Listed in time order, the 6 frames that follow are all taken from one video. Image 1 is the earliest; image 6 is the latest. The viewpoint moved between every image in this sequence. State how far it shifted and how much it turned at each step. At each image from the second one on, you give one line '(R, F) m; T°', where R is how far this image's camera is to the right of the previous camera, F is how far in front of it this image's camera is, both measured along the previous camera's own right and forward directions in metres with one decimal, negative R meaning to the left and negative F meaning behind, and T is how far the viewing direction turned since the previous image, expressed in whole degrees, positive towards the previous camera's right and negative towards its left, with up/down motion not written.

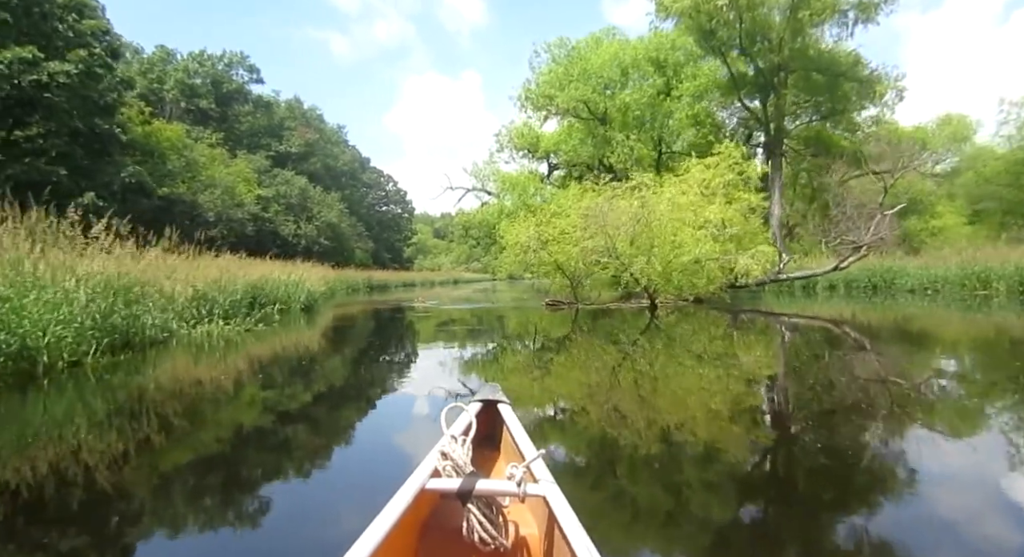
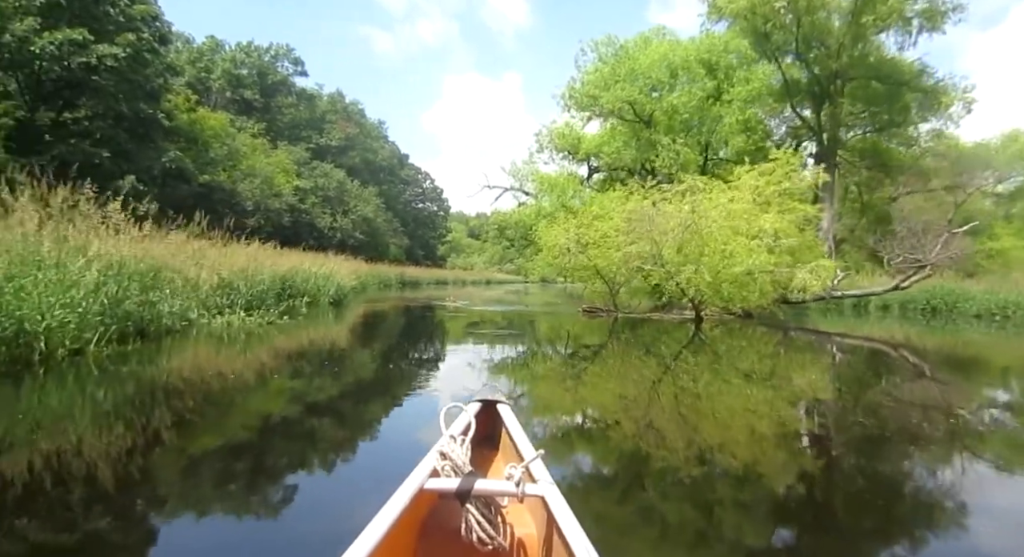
(0.0, +0.2) m; -3°
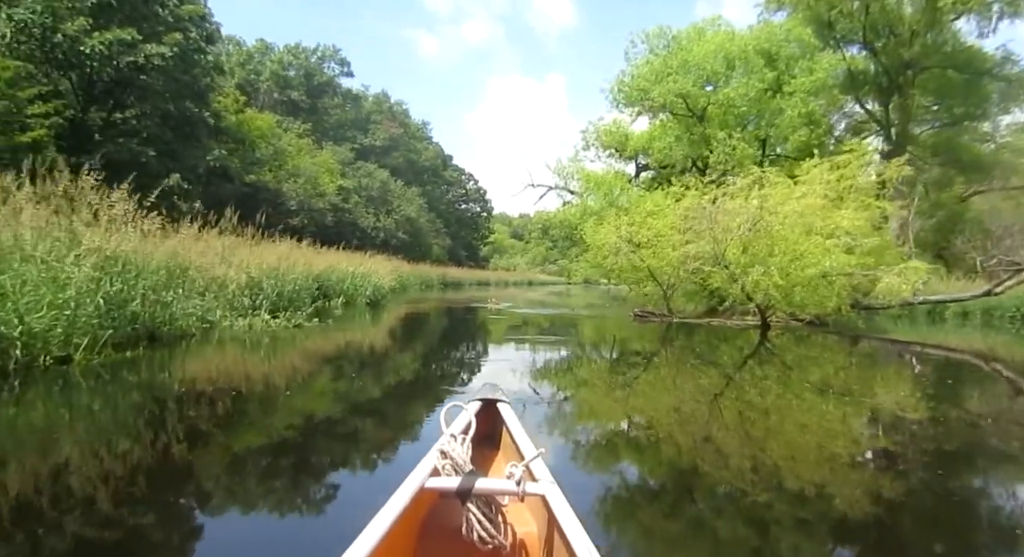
(0.0, +0.3) m; -4°
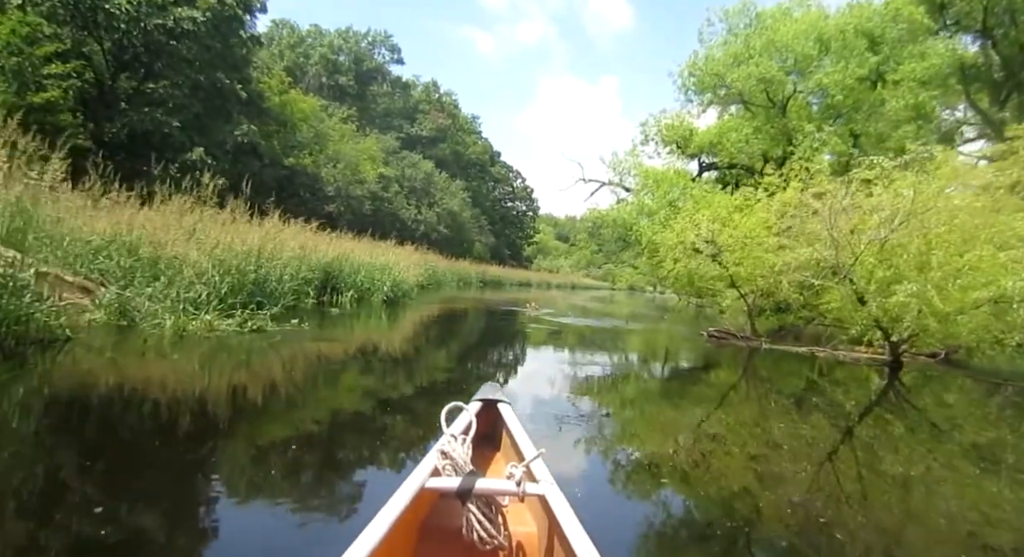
(0.0, +0.7) m; -4°
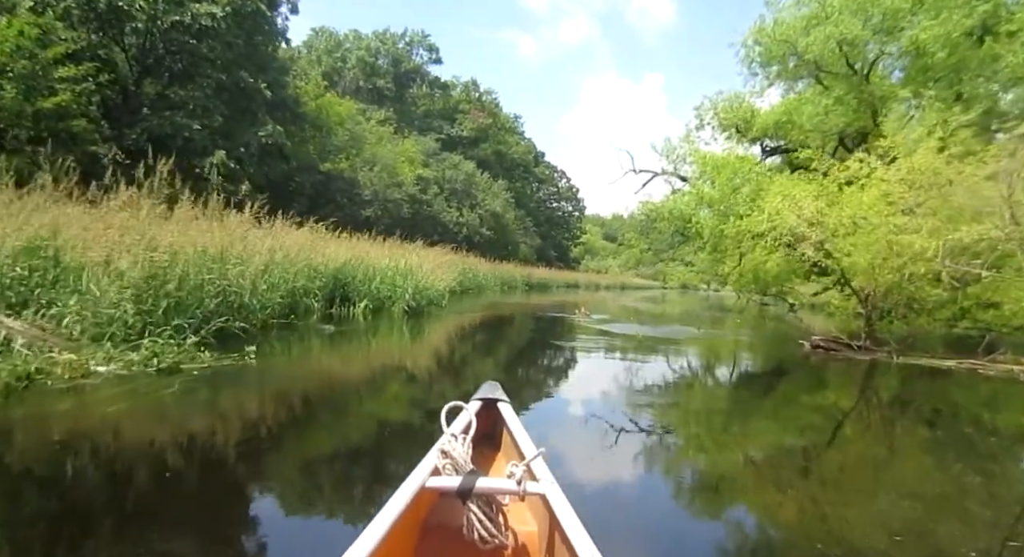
(0.0, +0.6) m; -4°
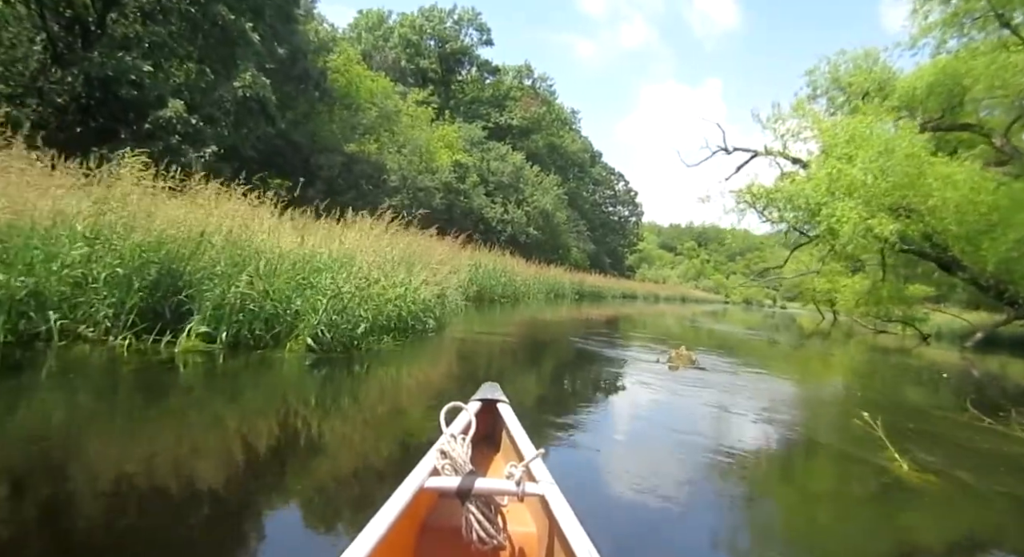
(0.0, +1.8) m; -4°
